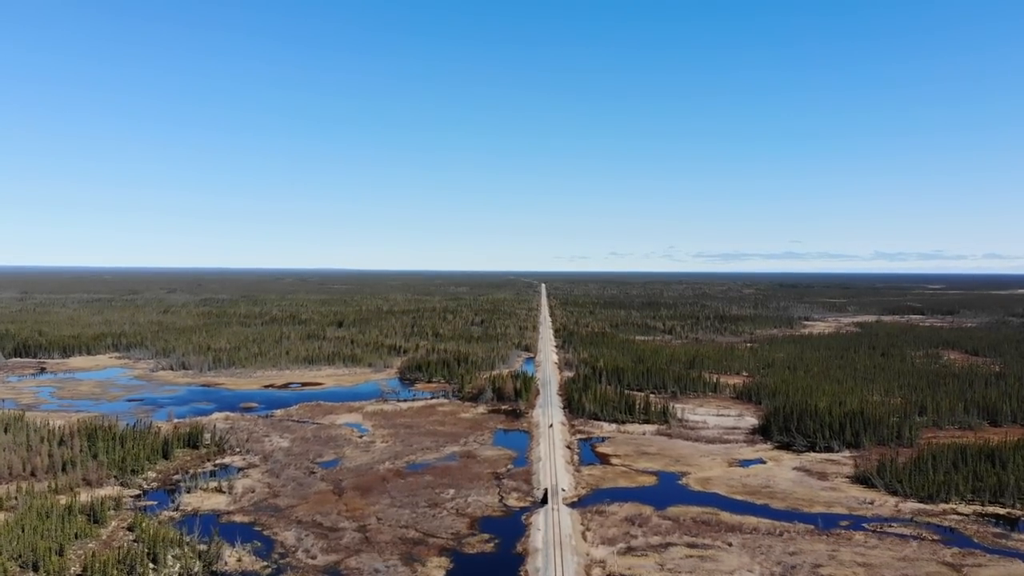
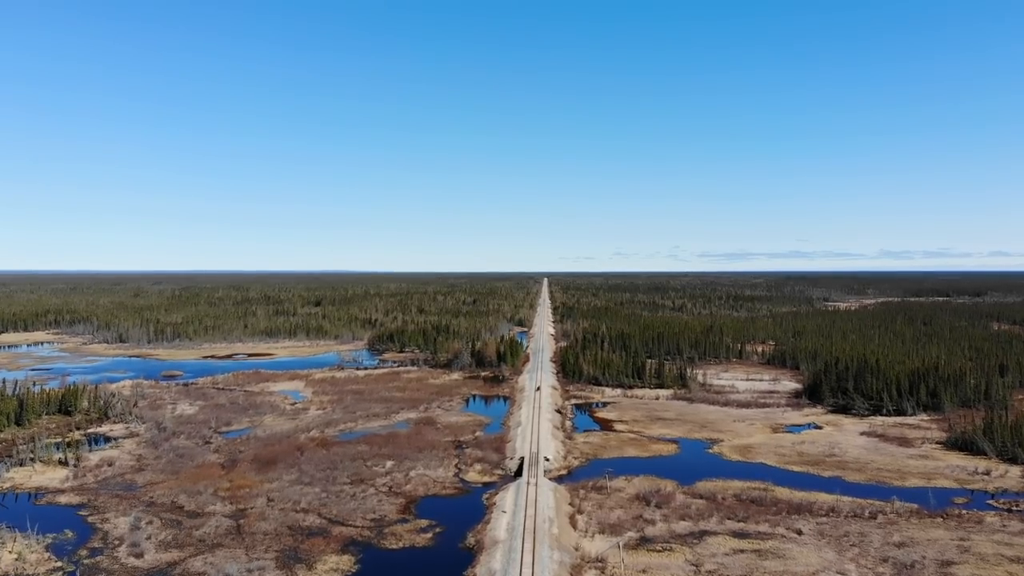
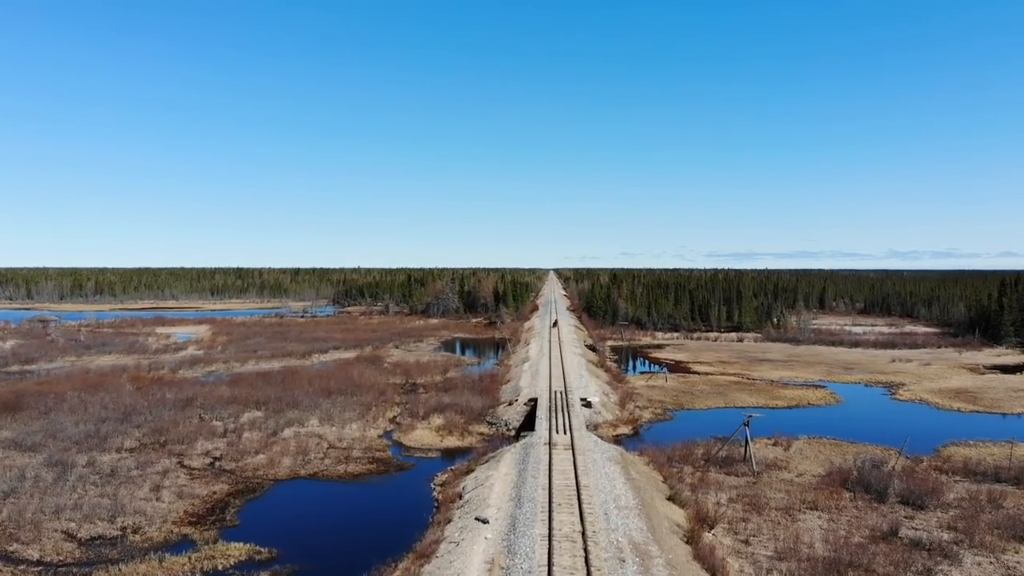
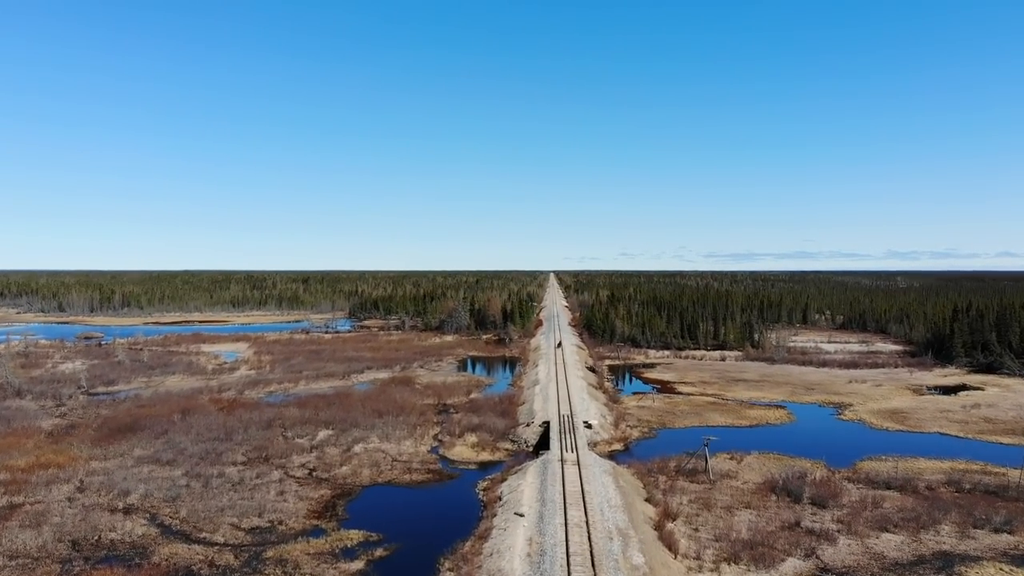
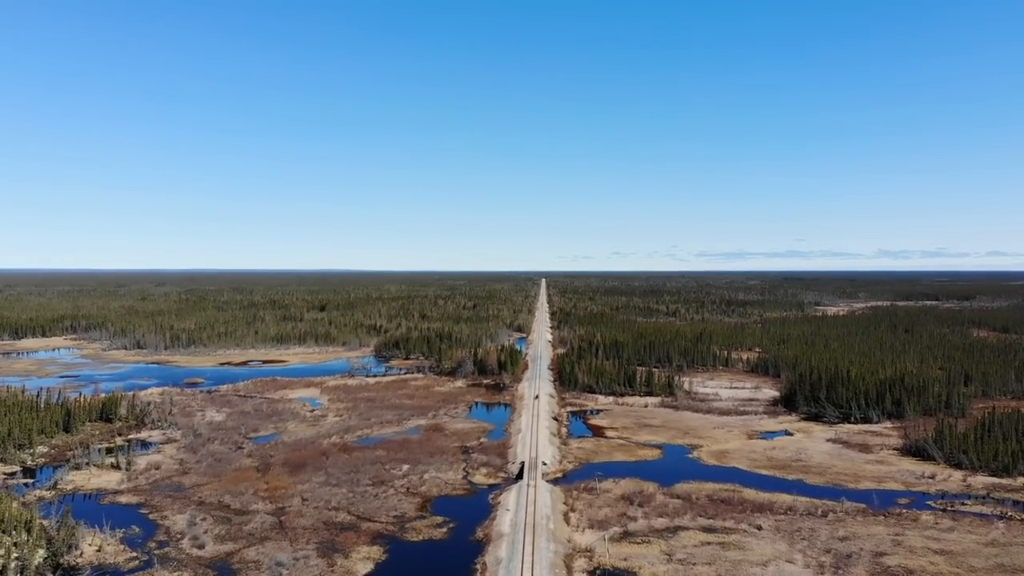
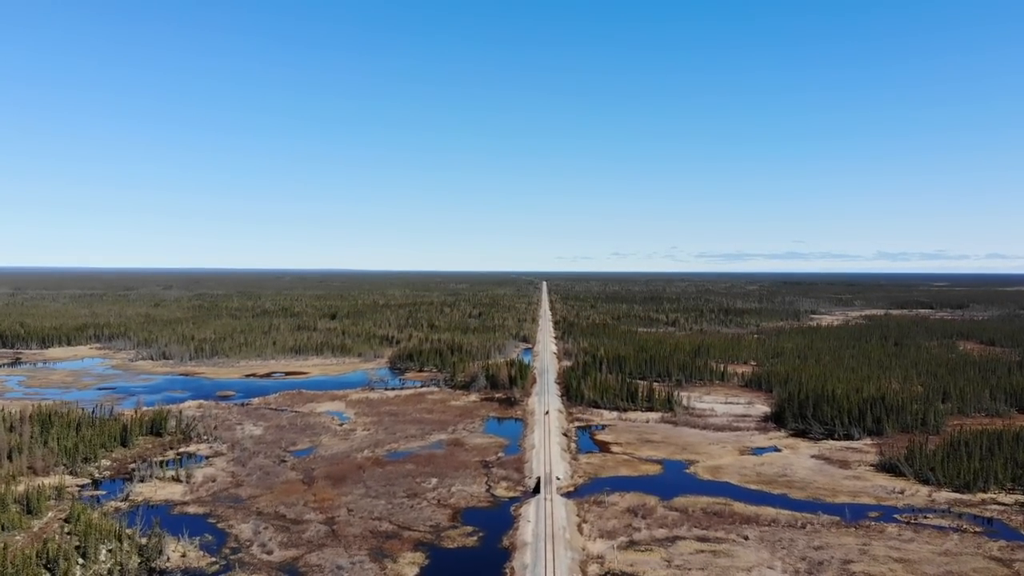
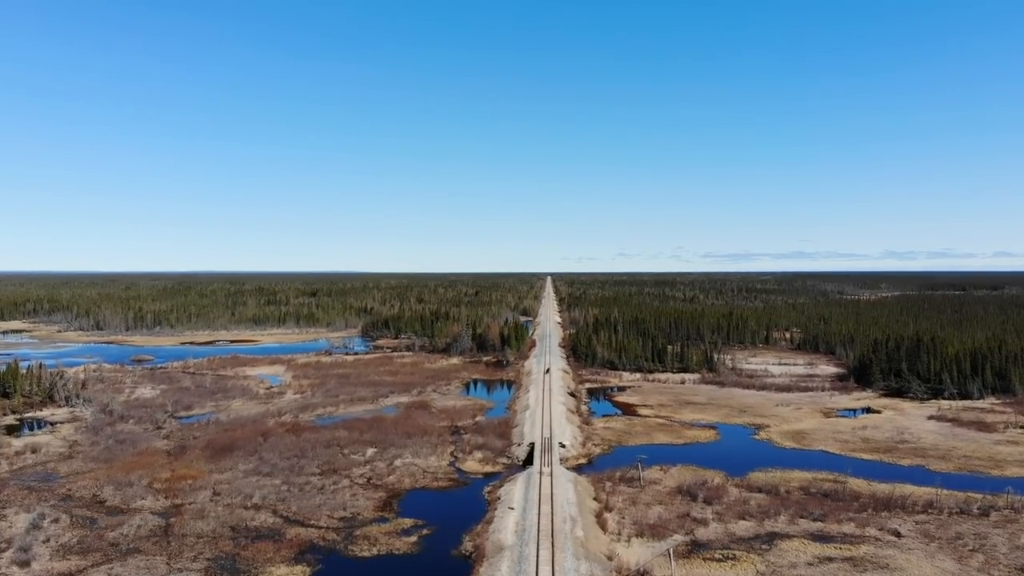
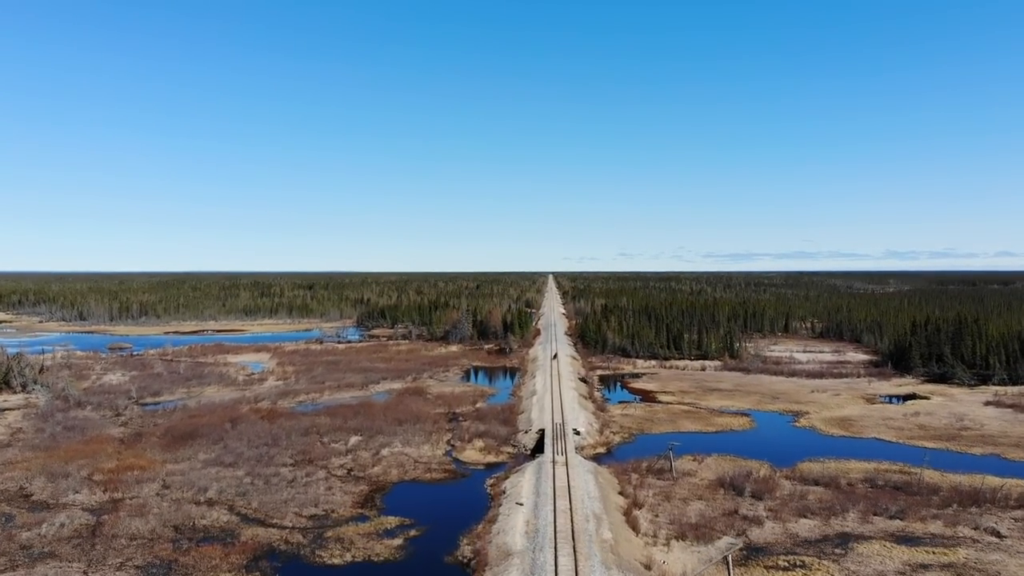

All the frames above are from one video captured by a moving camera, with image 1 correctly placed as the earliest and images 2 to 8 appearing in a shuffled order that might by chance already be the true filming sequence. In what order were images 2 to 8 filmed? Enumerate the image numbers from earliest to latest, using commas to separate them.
6, 5, 2, 7, 8, 4, 3
